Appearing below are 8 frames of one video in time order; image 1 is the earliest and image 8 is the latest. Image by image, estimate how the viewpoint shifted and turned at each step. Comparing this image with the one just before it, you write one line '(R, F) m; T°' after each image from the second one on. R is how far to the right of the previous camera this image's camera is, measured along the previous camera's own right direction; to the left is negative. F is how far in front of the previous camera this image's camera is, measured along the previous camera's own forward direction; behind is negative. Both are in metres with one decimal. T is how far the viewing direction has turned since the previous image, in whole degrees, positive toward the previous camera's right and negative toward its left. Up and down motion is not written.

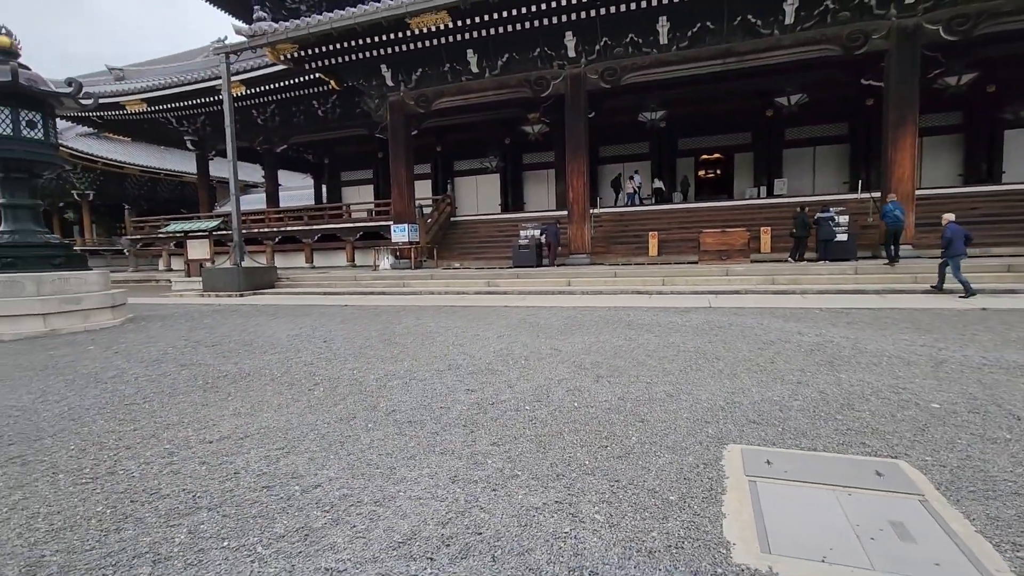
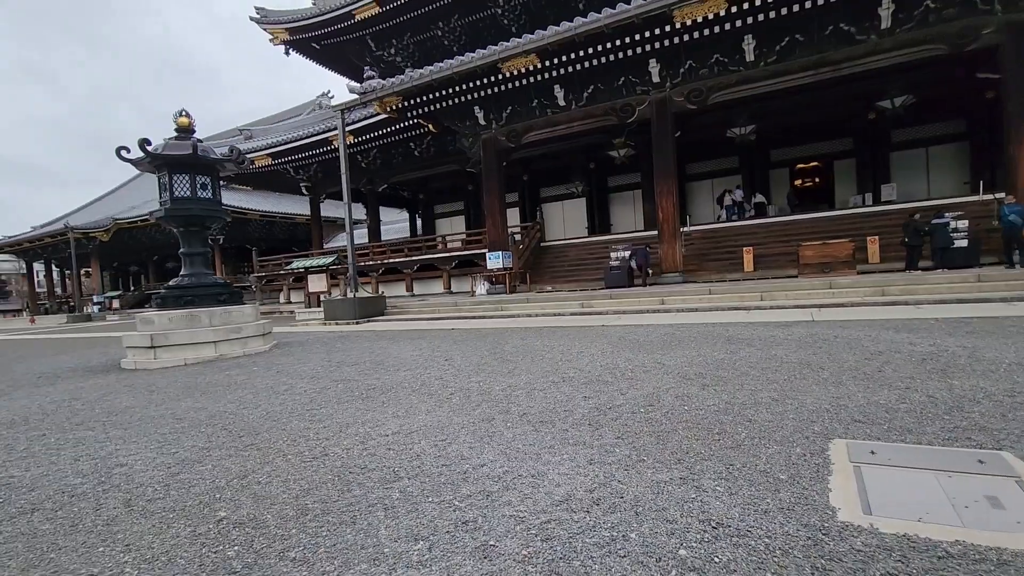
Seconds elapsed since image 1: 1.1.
(-0.2, -0.5) m; -9°
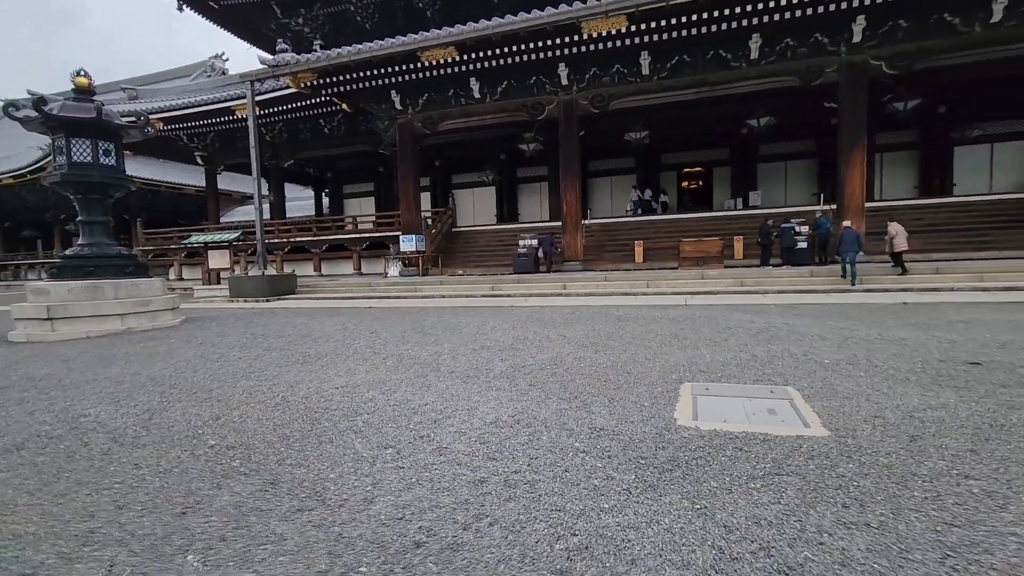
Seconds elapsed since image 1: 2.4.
(-0.2, -0.7) m; +11°
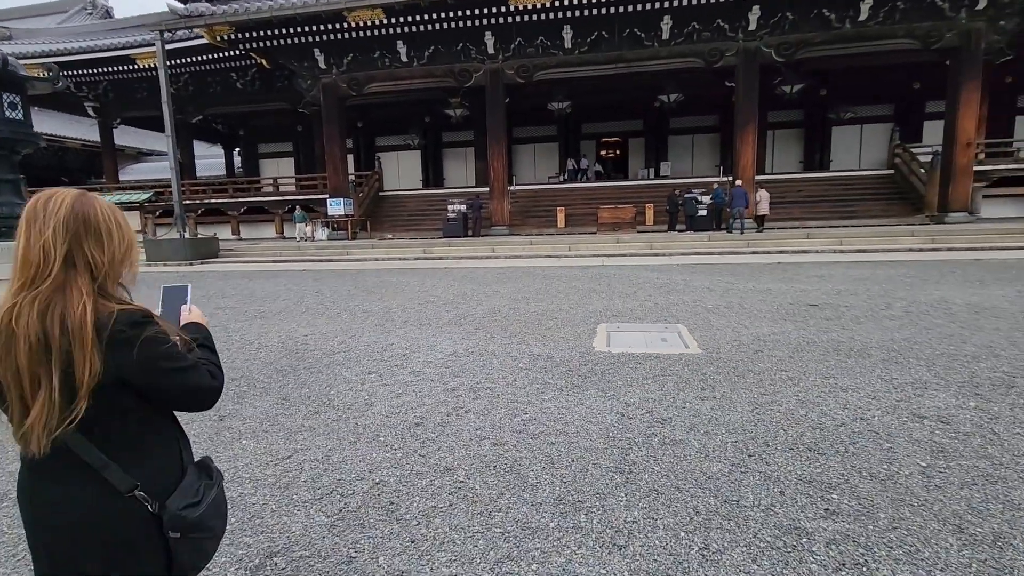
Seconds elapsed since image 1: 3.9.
(-0.2, -0.7) m; +9°
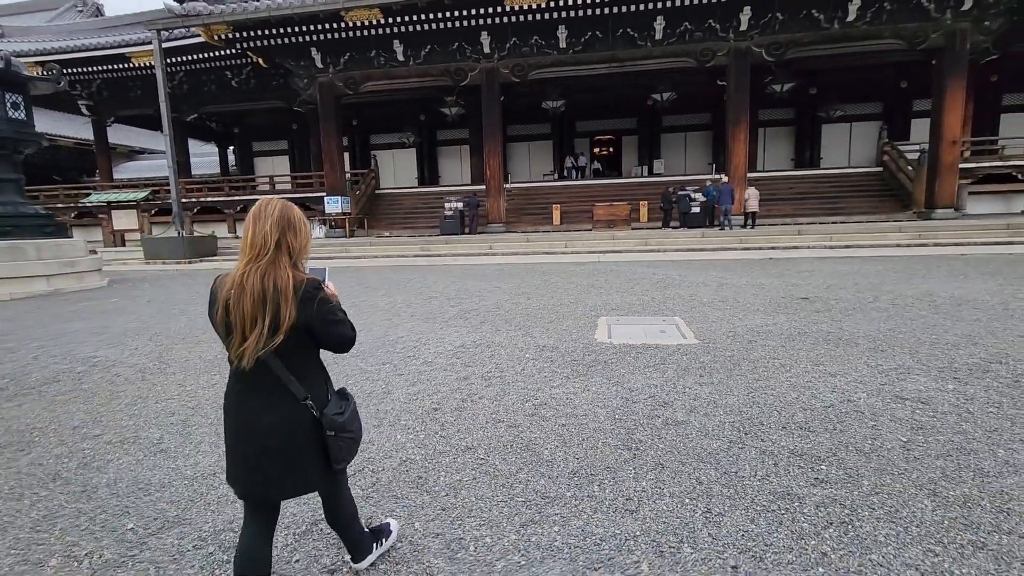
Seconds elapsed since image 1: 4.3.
(-0.1, -0.2) m; +1°
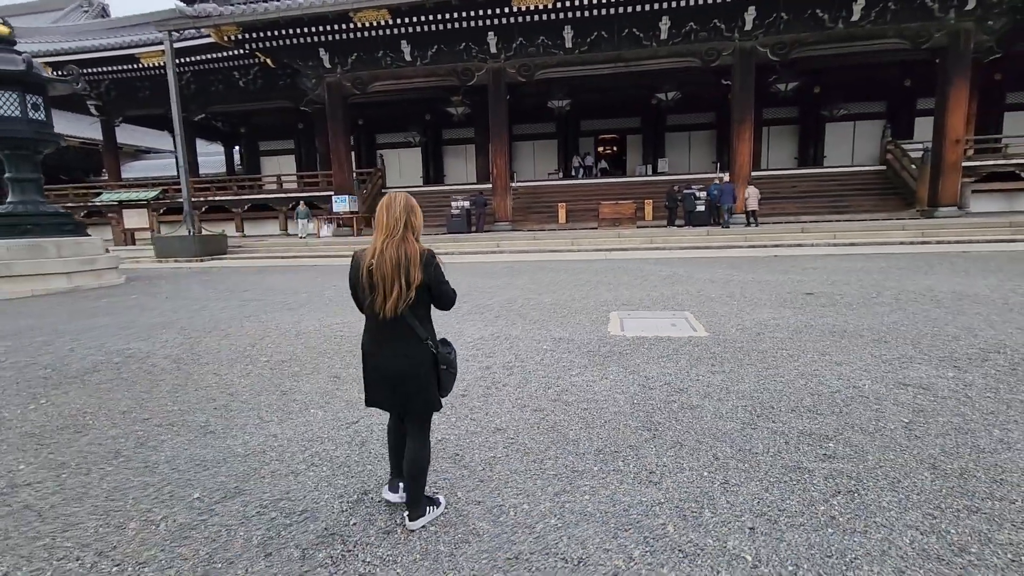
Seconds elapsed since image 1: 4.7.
(-0.1, -0.1) m; 0°
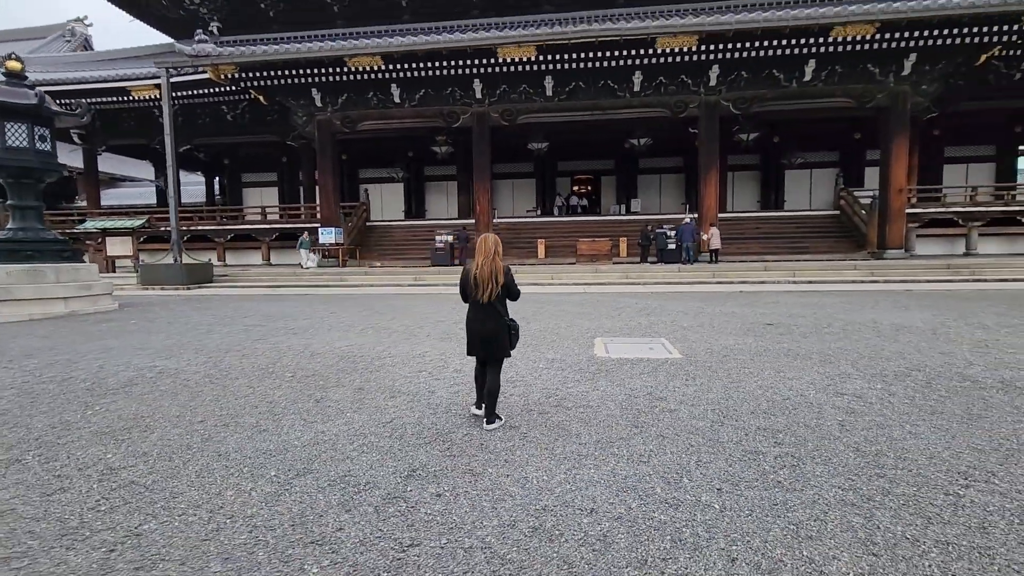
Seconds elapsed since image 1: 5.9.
(-0.2, -0.5) m; +3°
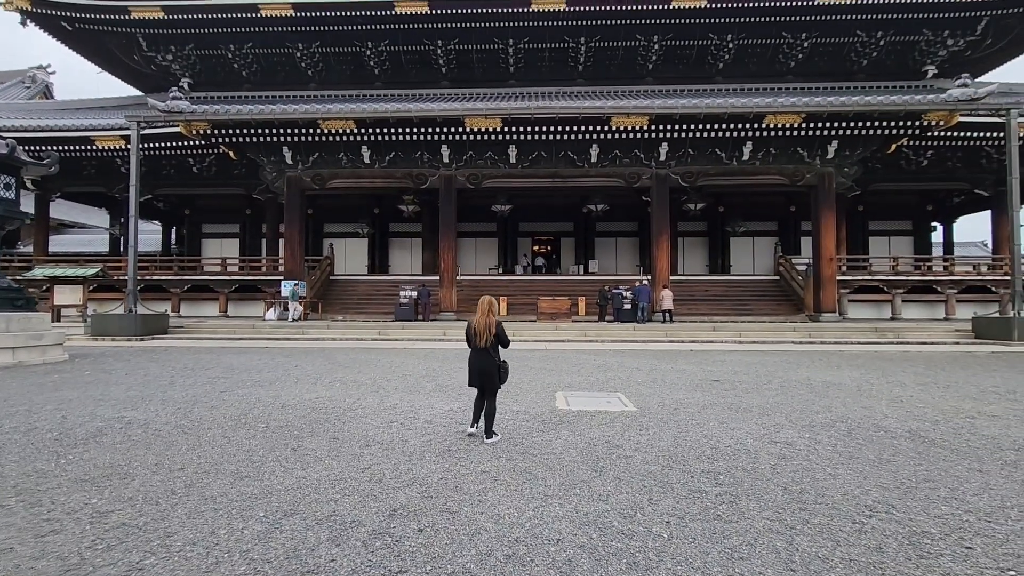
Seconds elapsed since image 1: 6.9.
(-0.1, -0.3) m; +4°
